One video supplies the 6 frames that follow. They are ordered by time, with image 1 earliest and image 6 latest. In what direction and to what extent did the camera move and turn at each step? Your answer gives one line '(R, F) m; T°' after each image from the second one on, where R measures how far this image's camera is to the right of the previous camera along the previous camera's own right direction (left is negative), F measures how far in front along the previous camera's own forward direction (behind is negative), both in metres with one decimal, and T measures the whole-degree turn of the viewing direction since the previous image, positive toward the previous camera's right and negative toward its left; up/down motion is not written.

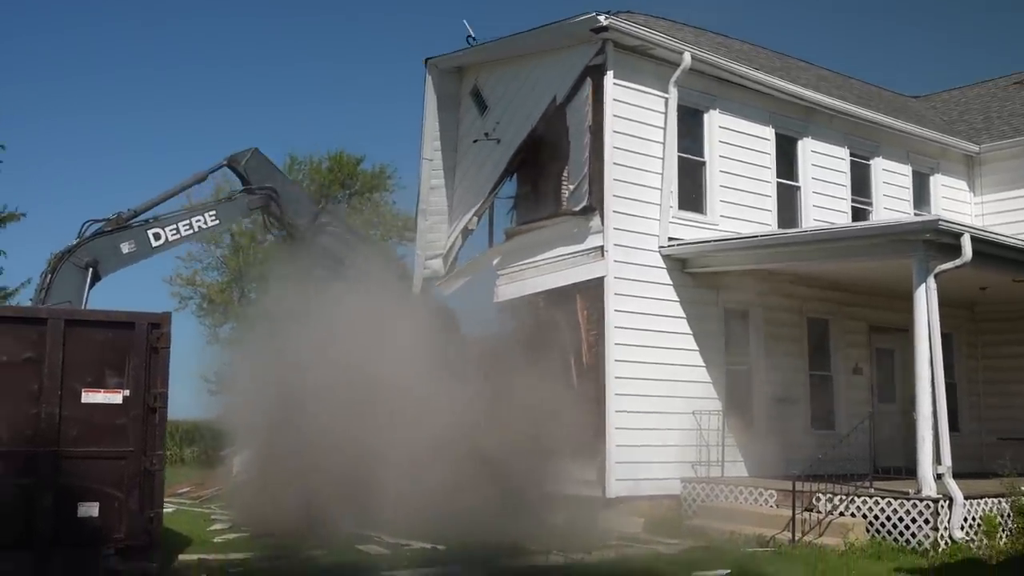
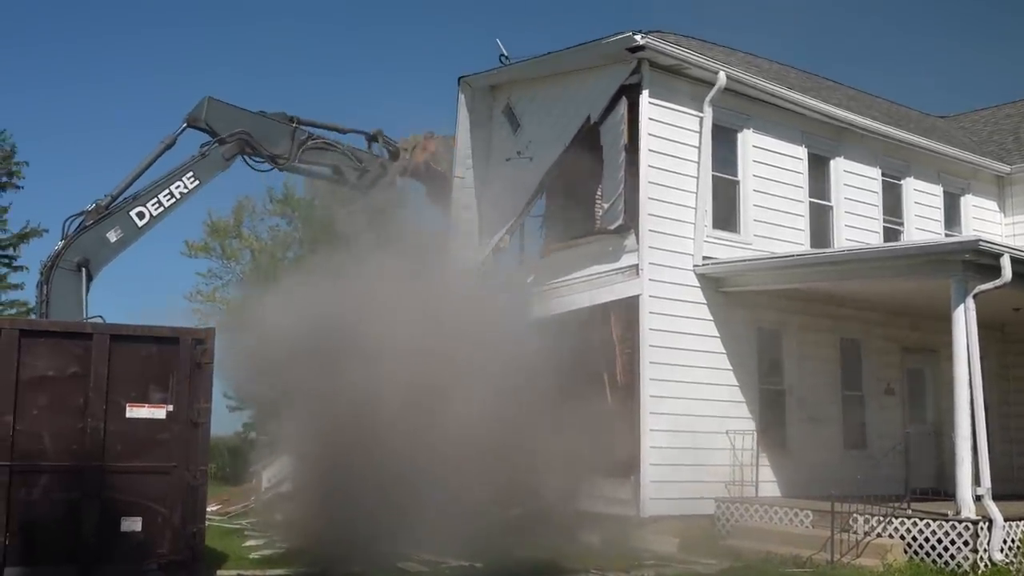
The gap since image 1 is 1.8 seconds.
(-0.1, -0.1) m; -2°
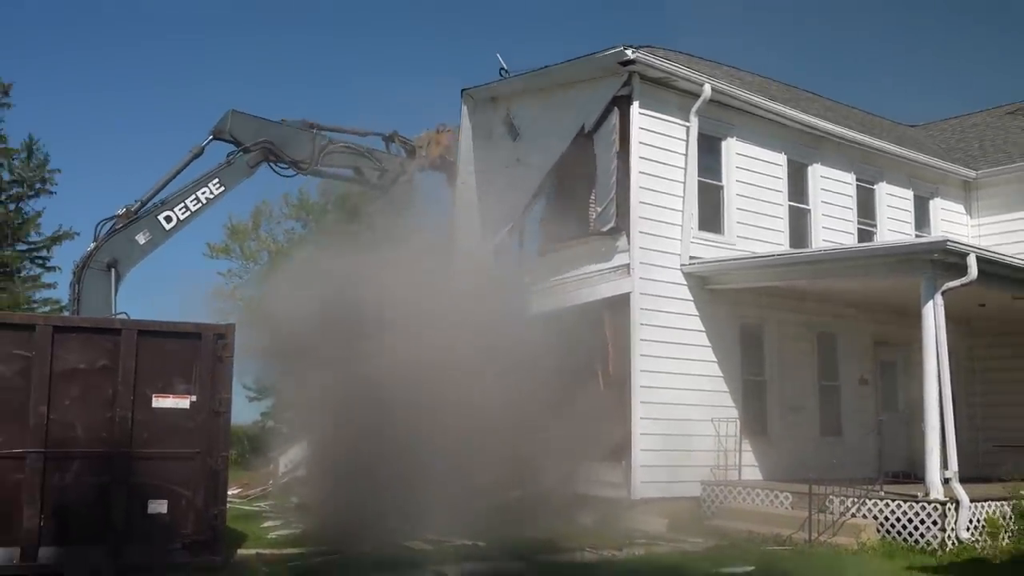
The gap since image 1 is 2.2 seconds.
(0.0, -0.8) m; 0°
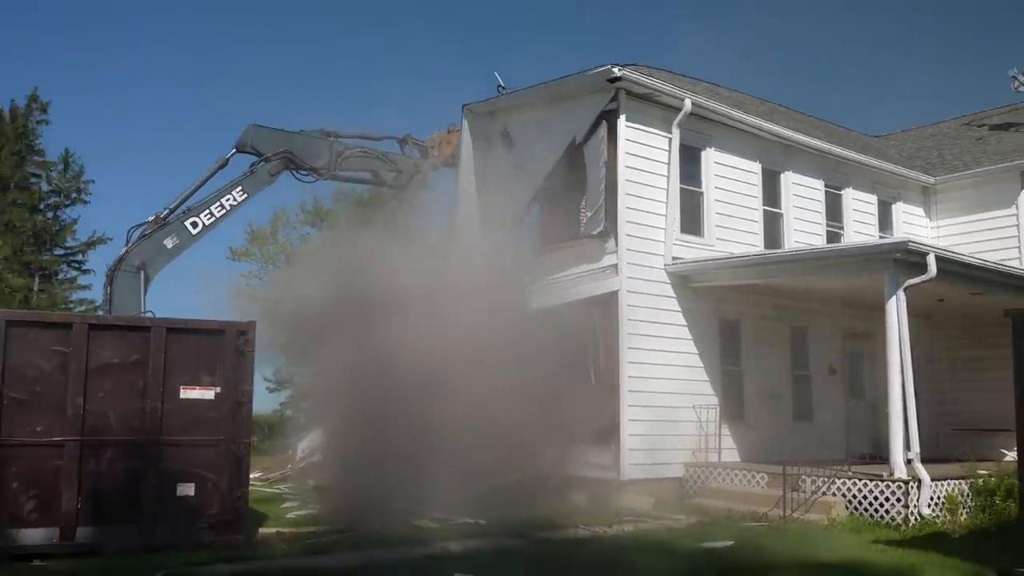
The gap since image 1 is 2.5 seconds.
(0.0, -1.0) m; 0°
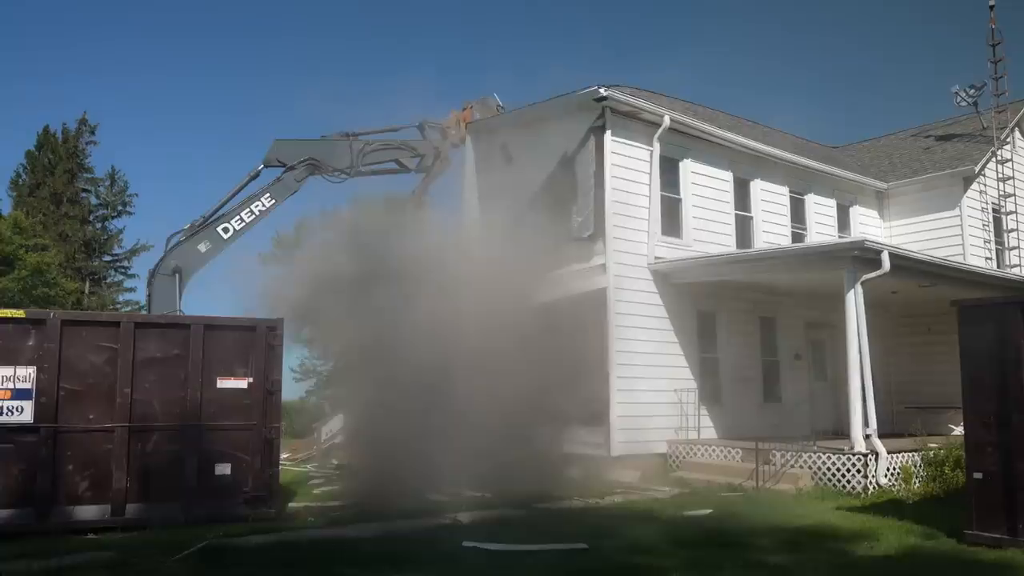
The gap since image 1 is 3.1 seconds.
(0.0, -1.5) m; 0°
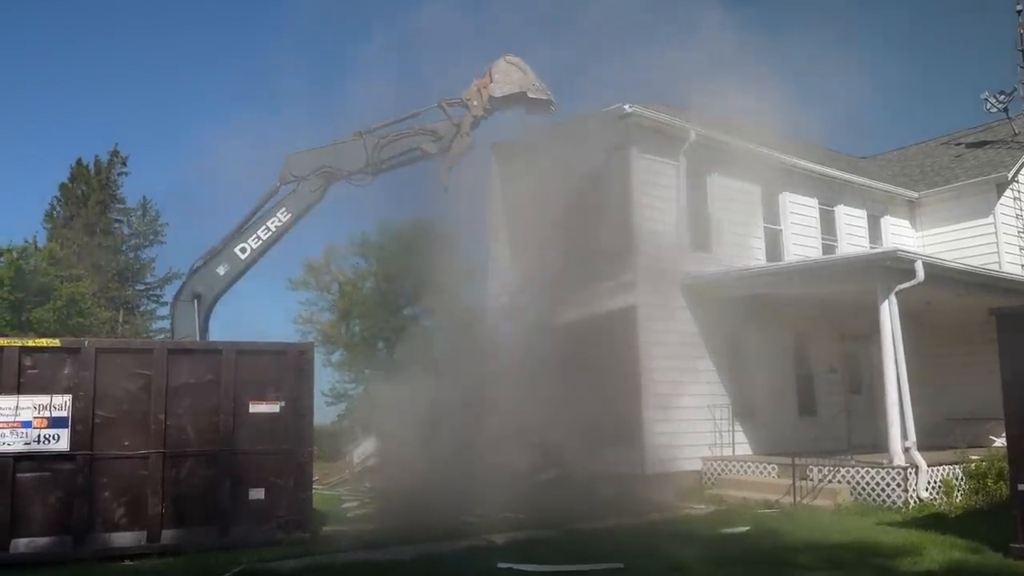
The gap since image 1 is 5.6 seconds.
(-0.1, 0.0) m; -2°
